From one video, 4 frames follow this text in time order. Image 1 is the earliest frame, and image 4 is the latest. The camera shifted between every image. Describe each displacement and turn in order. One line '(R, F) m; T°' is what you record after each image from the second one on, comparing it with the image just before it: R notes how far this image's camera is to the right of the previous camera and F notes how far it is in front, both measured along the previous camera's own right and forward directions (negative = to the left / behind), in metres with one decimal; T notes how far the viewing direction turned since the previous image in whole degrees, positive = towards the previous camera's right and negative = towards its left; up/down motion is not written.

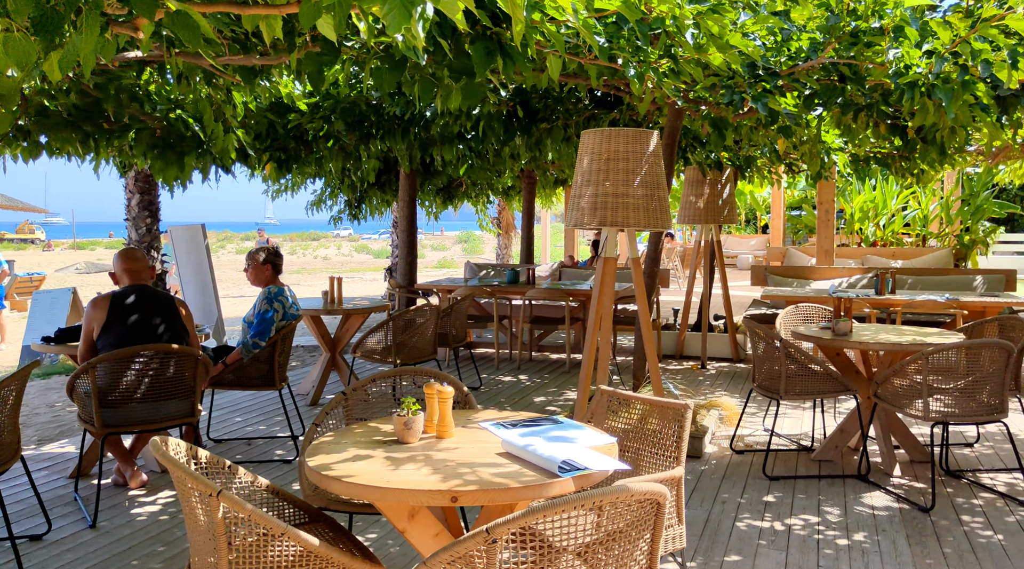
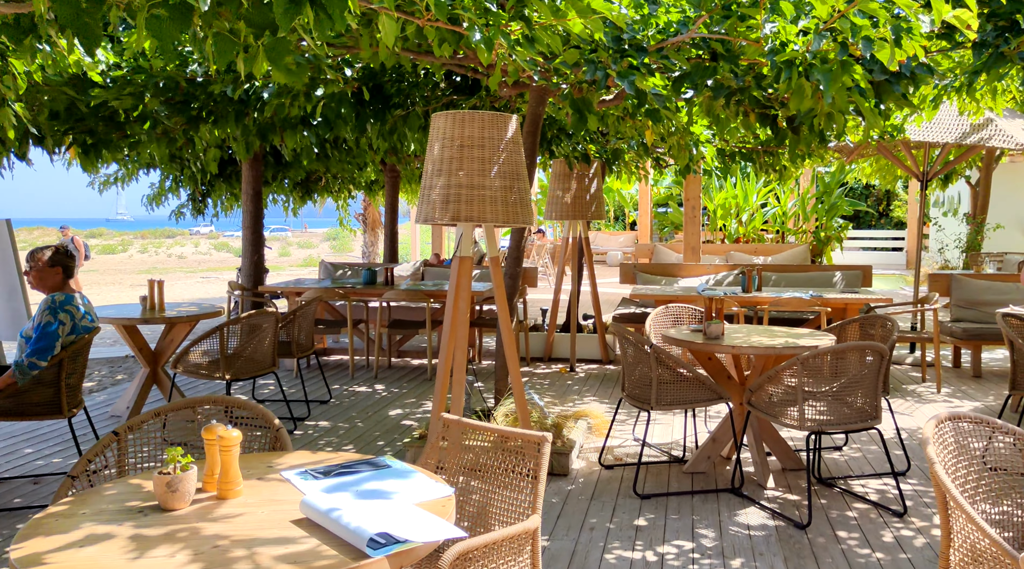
(+0.1, +0.5) m; +9°
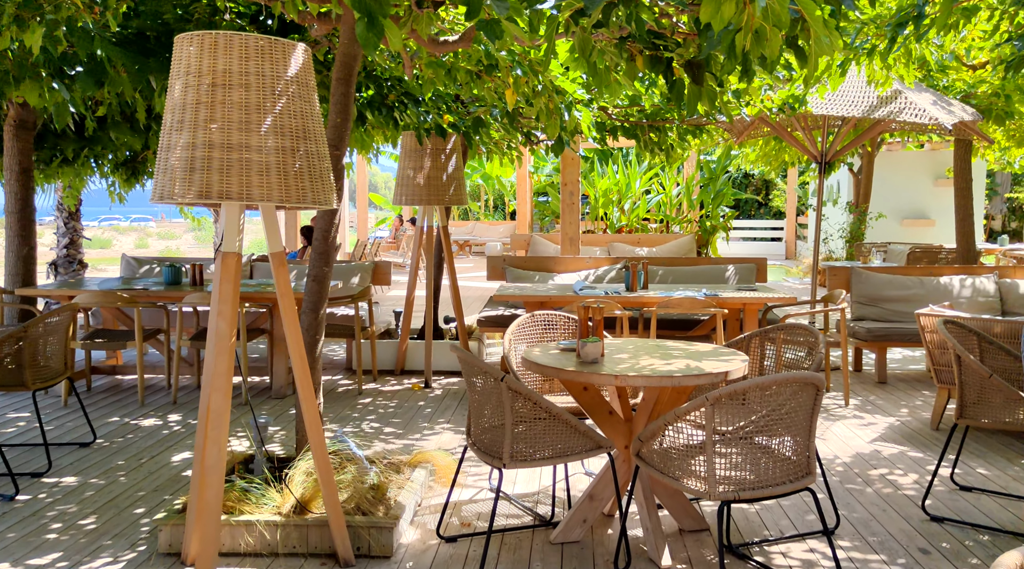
(+0.3, +1.1) m; +8°
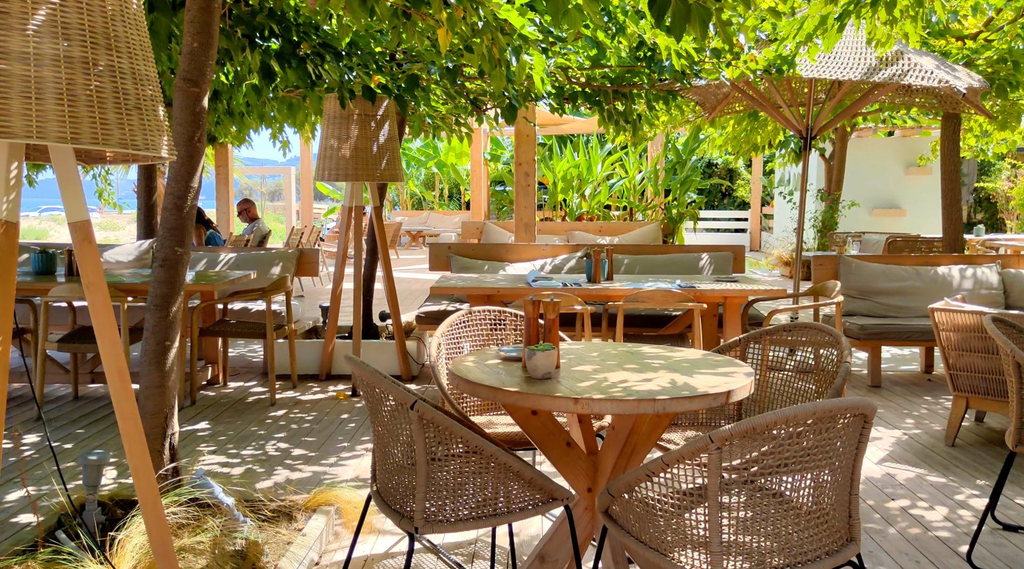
(+0.1, +0.8) m; +3°
